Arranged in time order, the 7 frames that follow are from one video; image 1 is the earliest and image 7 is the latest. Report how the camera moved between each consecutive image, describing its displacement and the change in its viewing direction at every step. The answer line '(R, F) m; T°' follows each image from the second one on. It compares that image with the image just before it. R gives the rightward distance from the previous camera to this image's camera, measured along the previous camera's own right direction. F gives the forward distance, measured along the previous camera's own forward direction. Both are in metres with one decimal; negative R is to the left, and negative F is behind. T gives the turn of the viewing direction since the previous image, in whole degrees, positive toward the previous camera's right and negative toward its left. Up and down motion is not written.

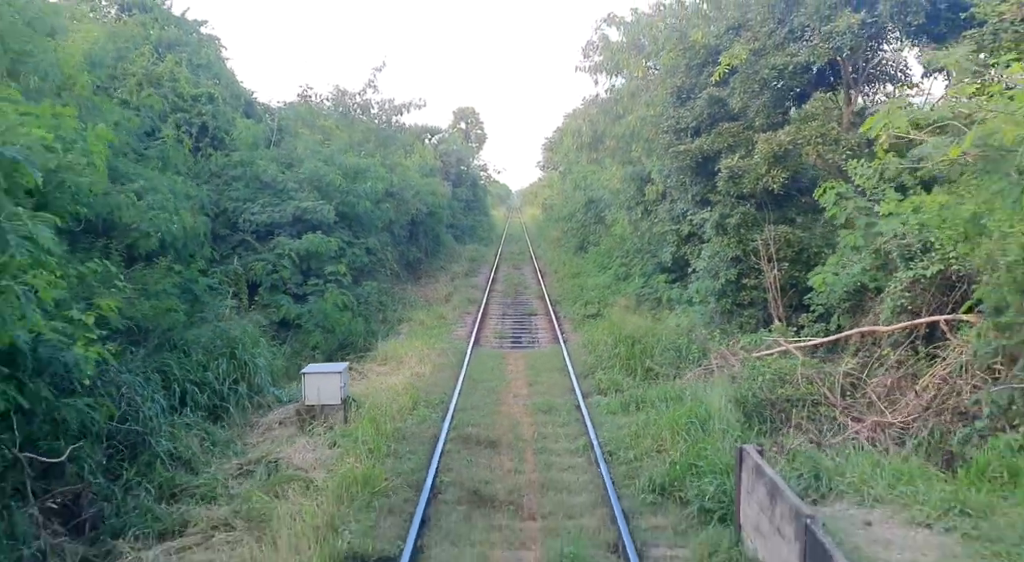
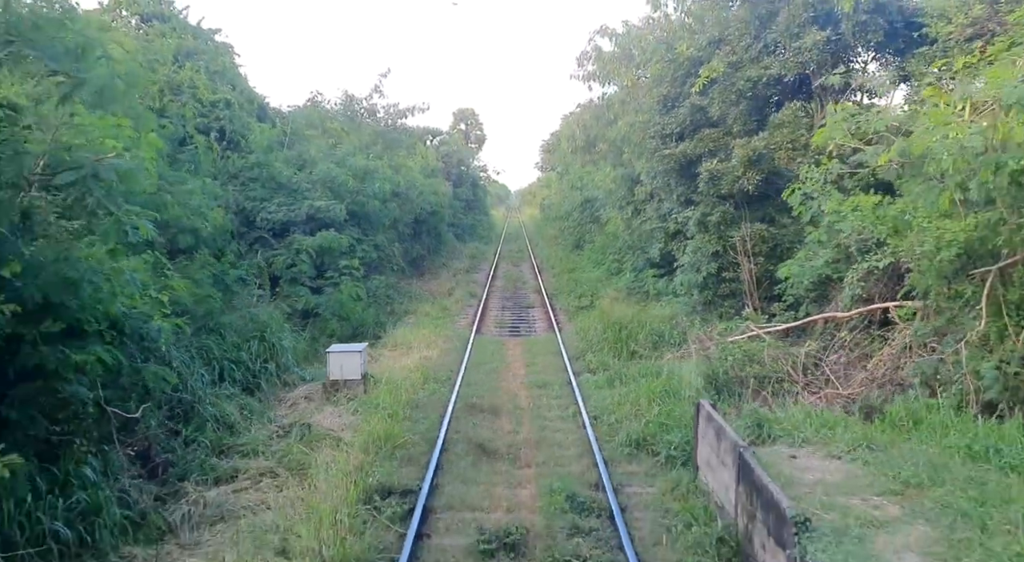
(0.0, -1.4) m; 0°
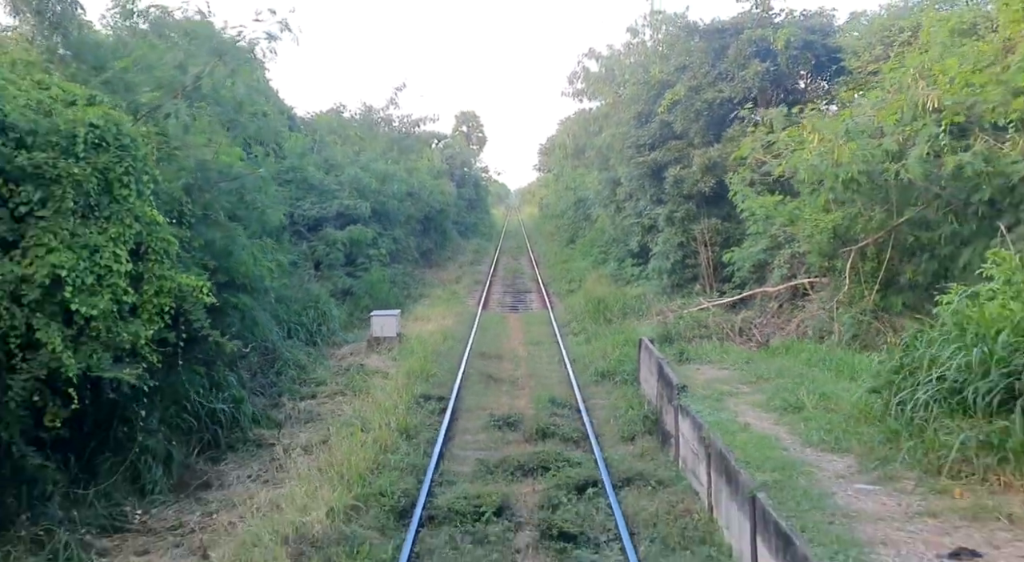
(0.0, -3.4) m; 0°
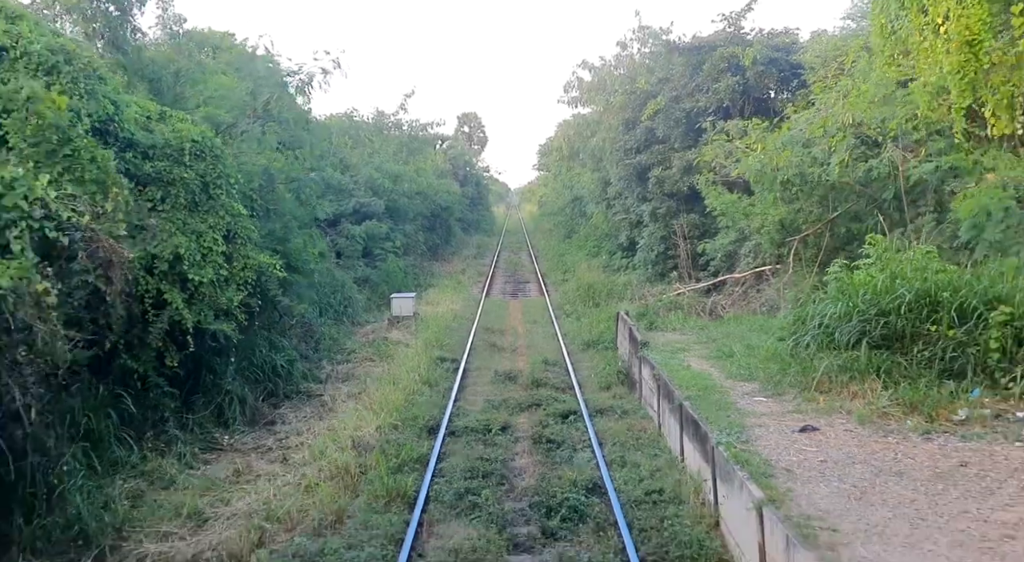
(0.0, -2.3) m; 0°
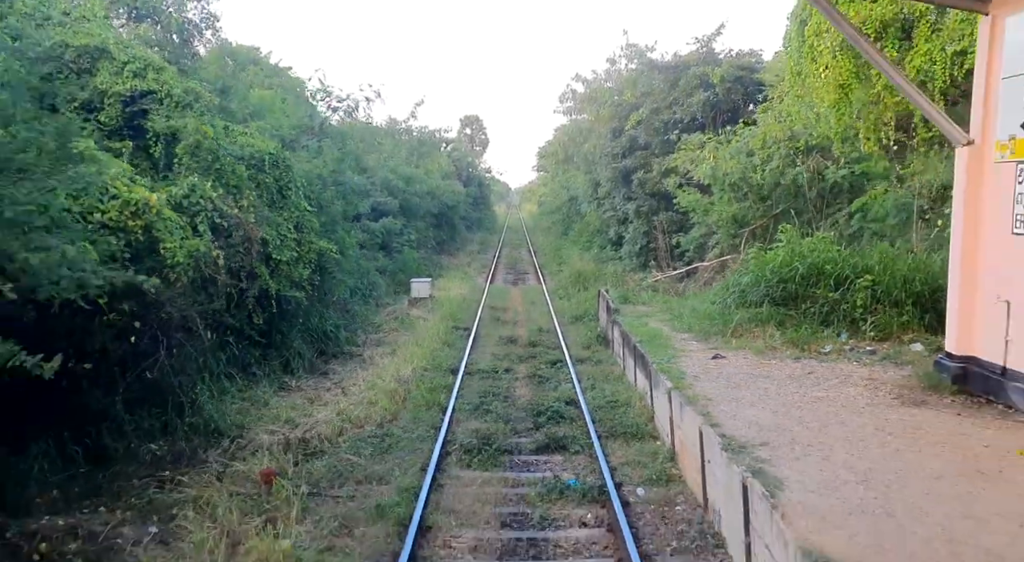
(0.0, -3.0) m; 0°
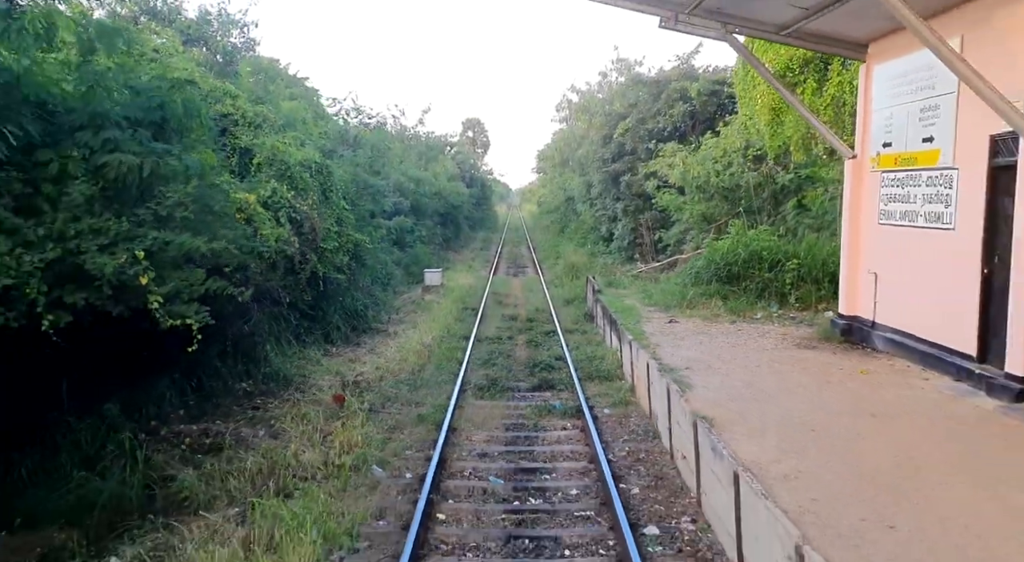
(0.0, -2.8) m; 0°
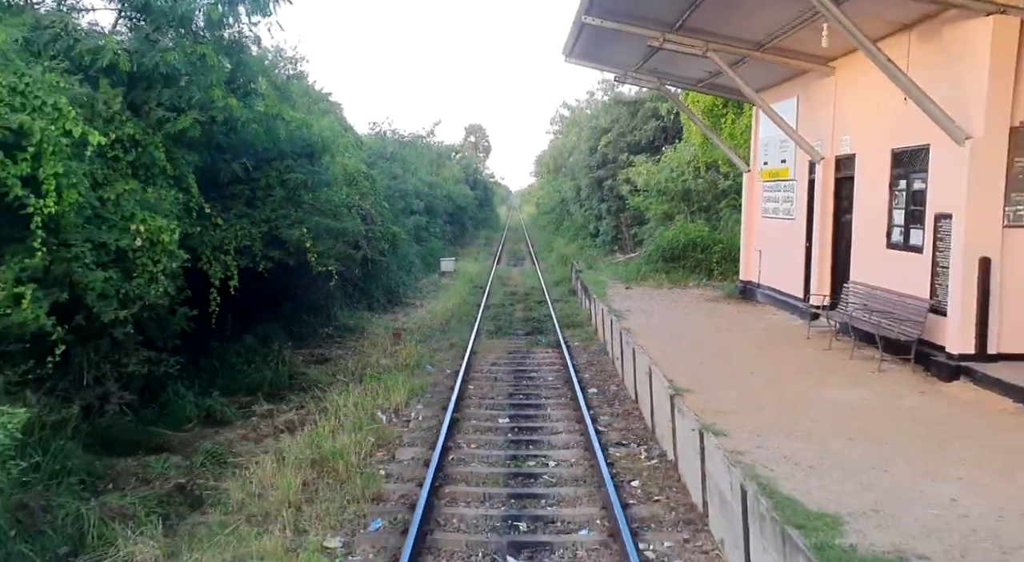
(0.0, -4.8) m; 0°
